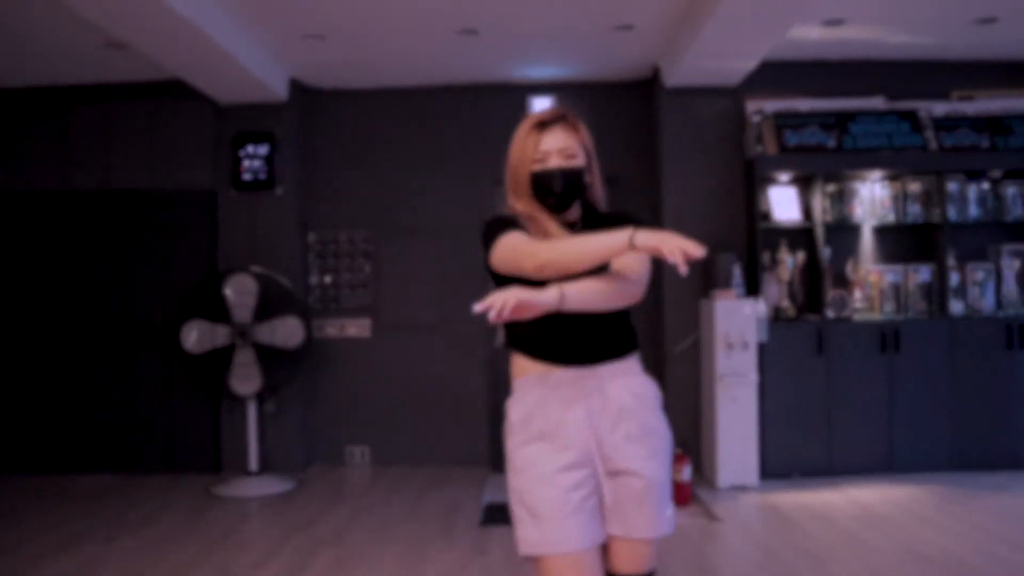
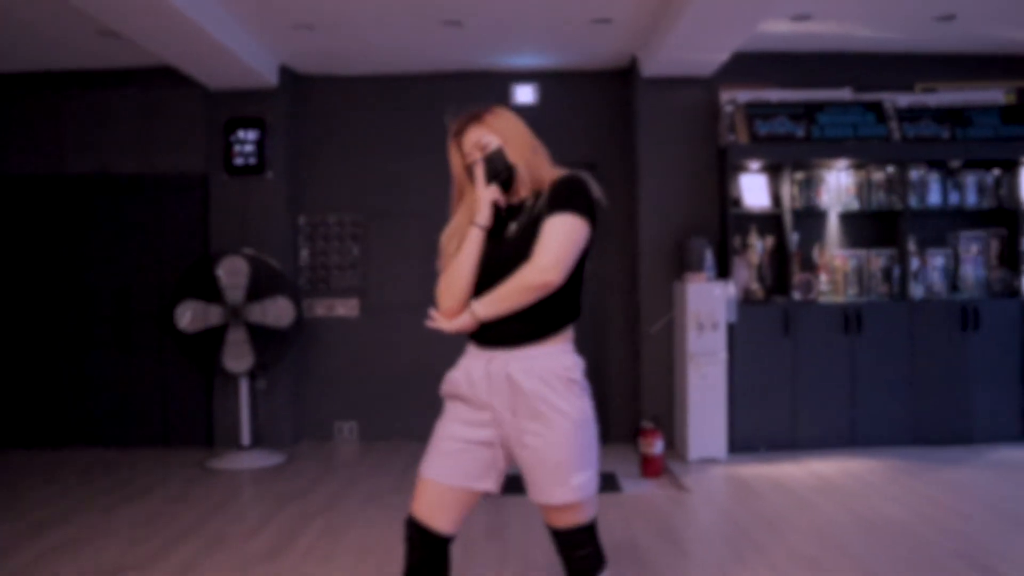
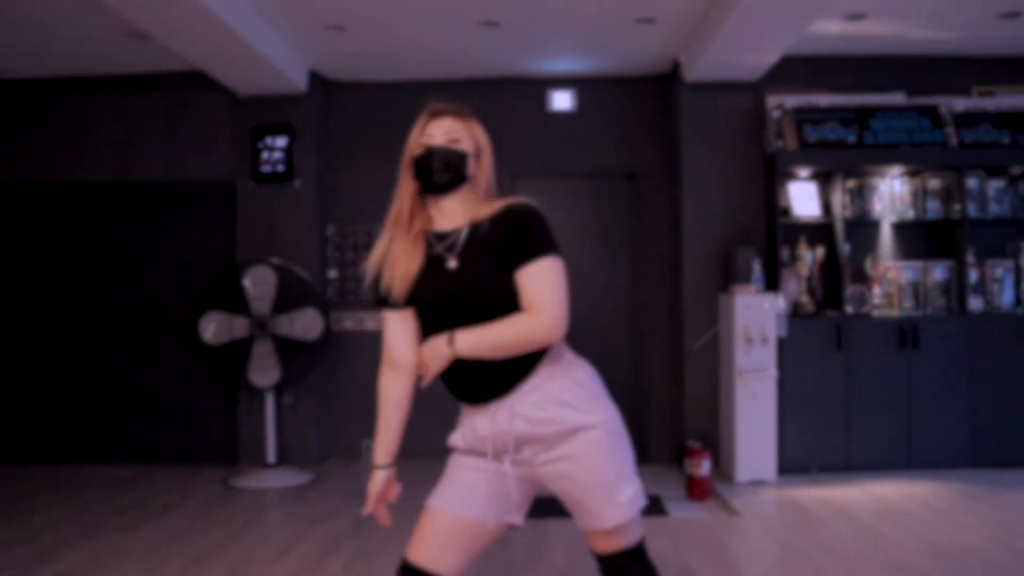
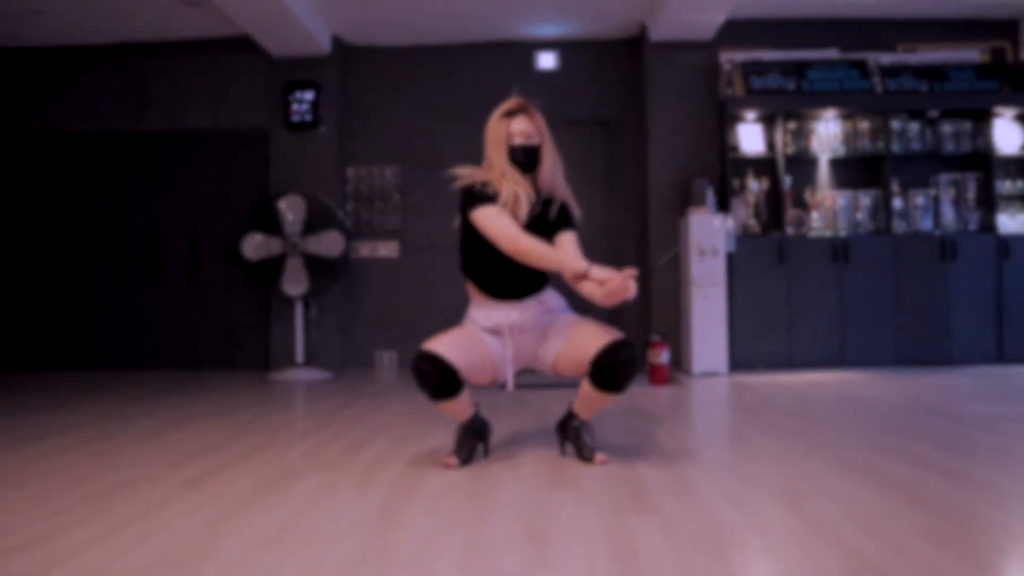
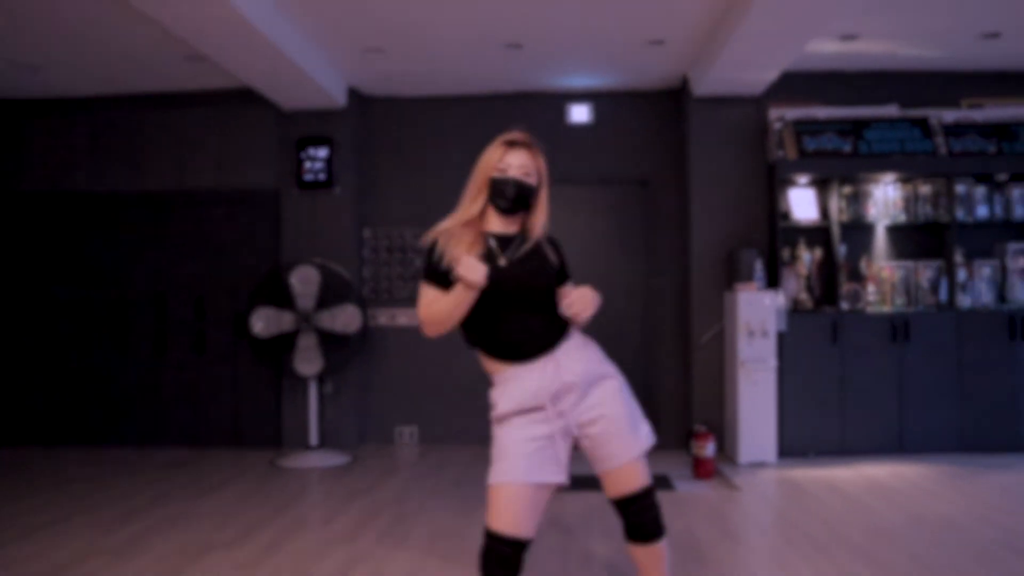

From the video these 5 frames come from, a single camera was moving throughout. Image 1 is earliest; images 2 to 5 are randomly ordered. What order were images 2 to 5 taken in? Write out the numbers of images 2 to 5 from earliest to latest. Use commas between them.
2, 3, 5, 4
